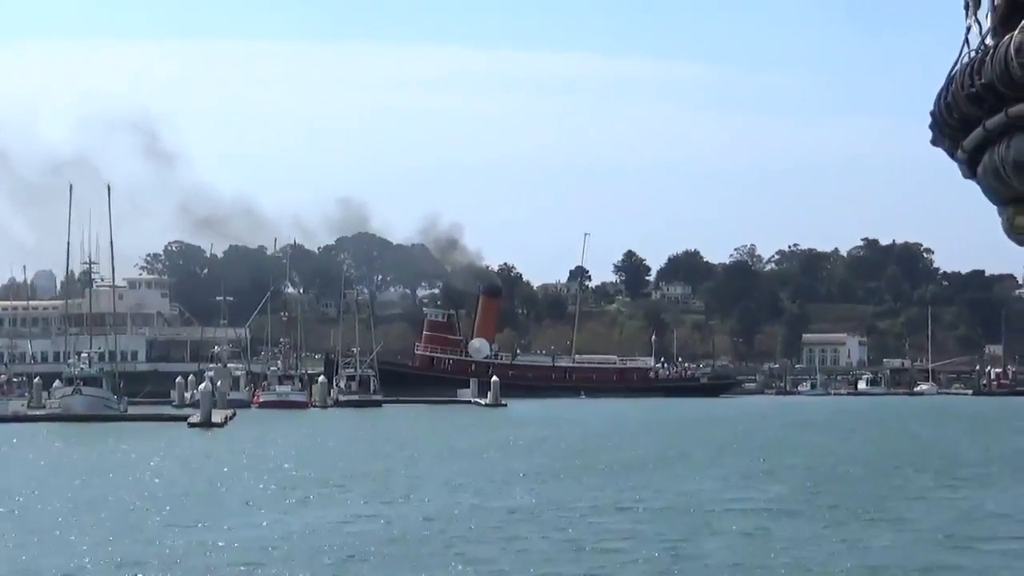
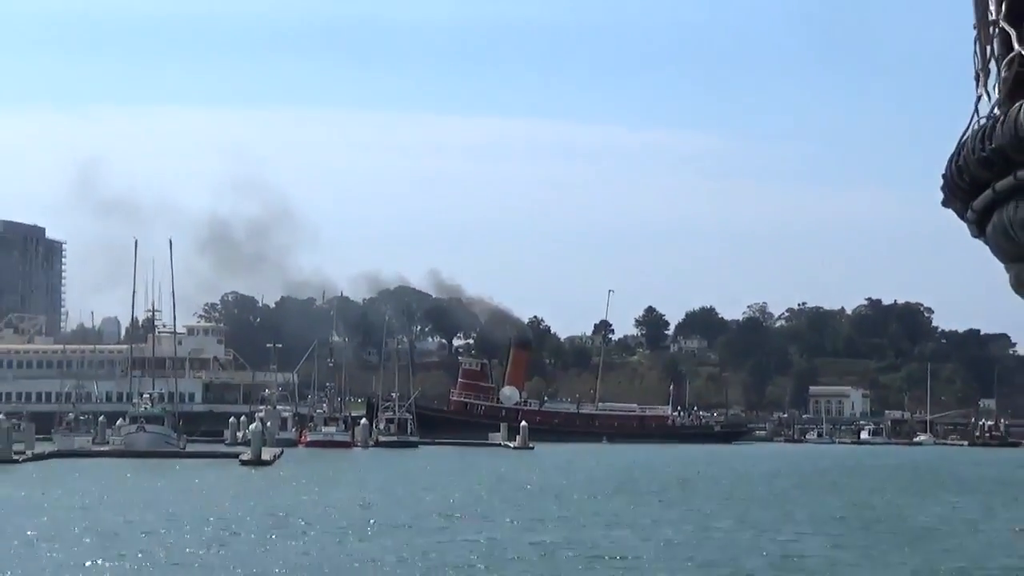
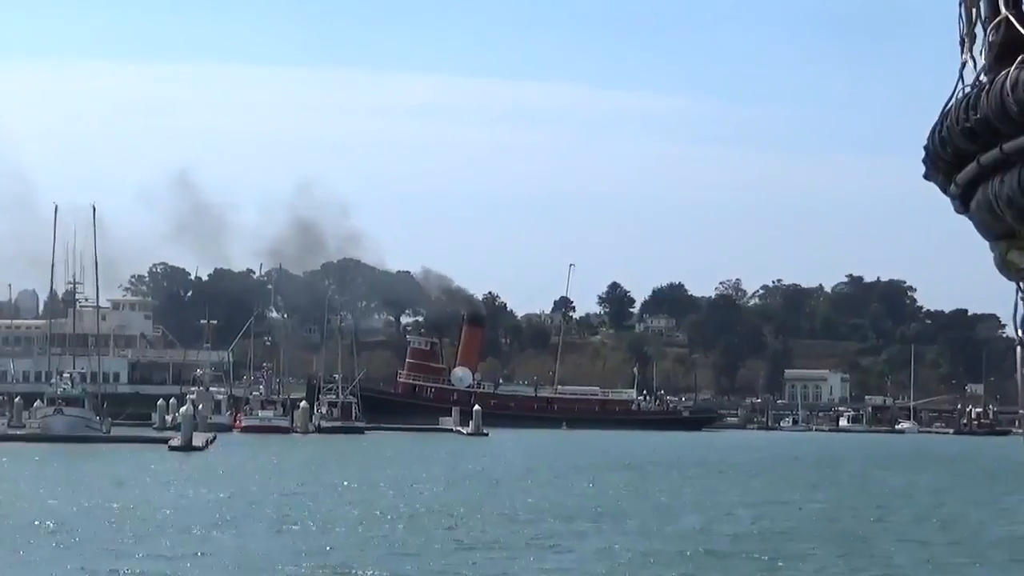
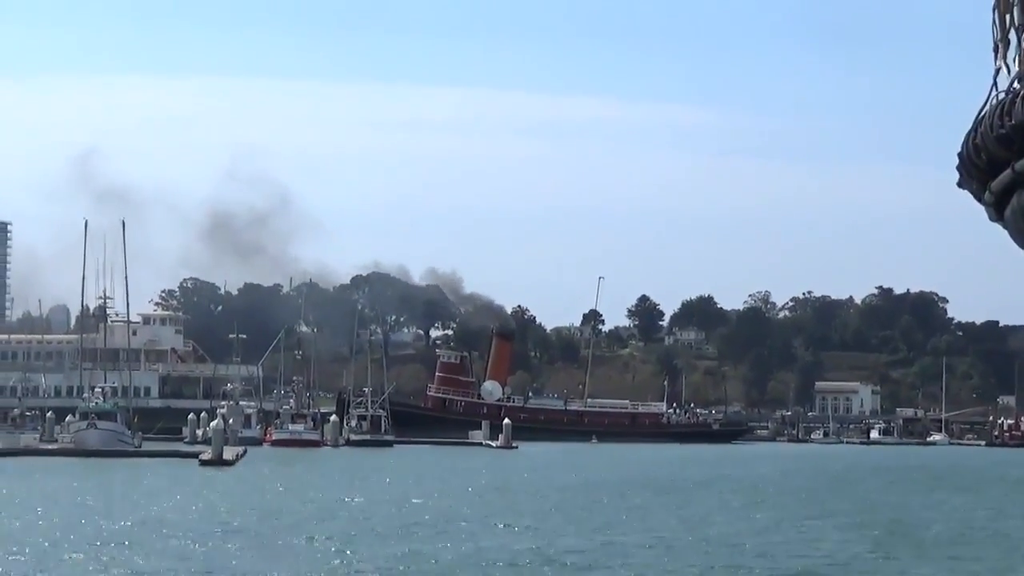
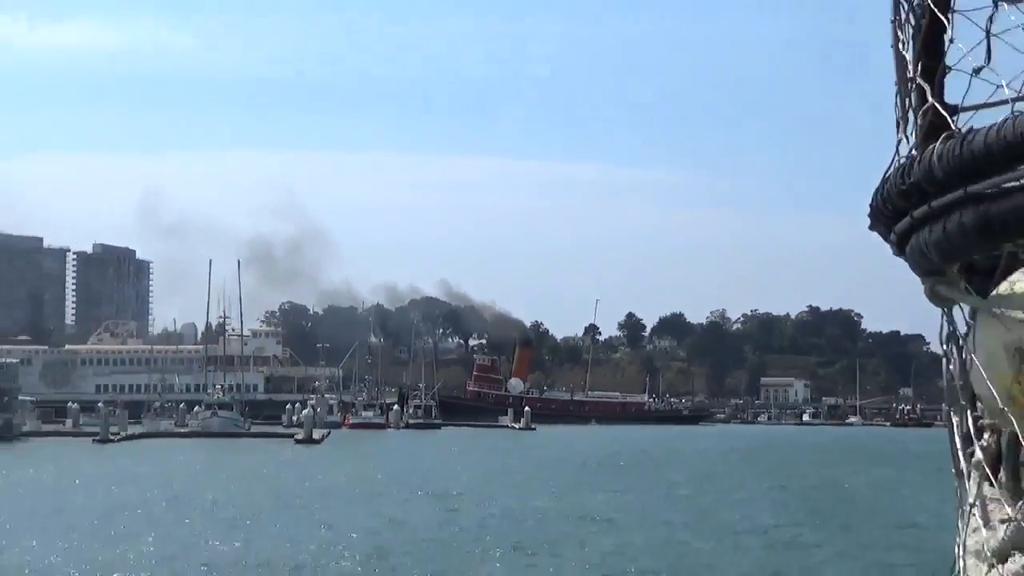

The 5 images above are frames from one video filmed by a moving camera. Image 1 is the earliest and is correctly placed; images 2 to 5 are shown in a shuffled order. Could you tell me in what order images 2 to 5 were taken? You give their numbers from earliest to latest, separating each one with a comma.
3, 4, 2, 5
